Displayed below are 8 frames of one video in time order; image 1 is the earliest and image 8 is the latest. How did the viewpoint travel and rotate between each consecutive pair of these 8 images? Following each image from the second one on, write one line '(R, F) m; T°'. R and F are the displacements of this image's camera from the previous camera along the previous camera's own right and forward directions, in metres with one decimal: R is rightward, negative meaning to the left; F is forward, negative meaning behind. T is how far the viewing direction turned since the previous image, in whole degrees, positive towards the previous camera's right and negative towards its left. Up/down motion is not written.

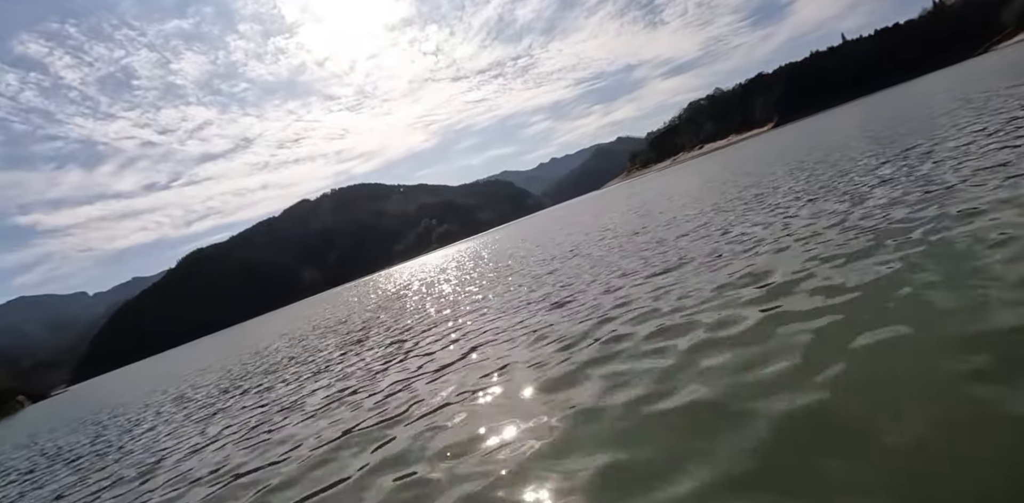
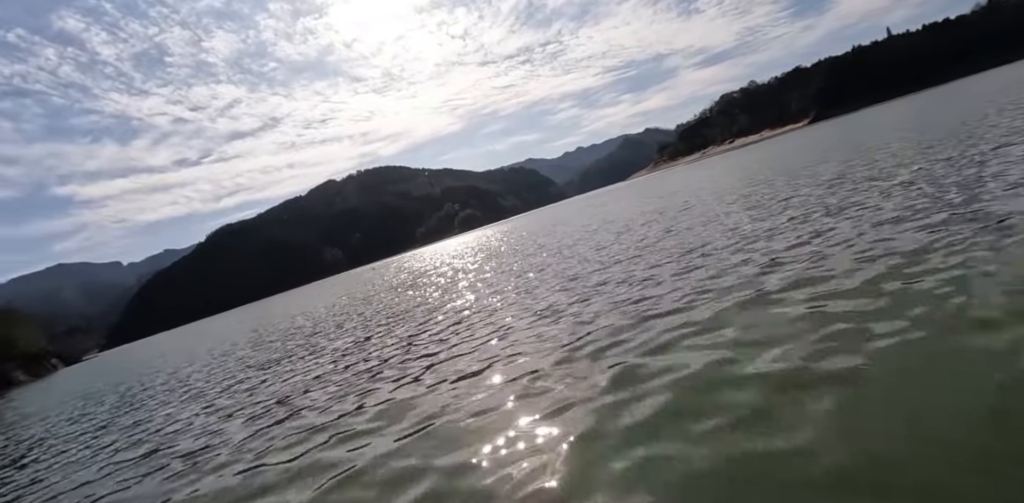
(-0.5, +0.5) m; -2°
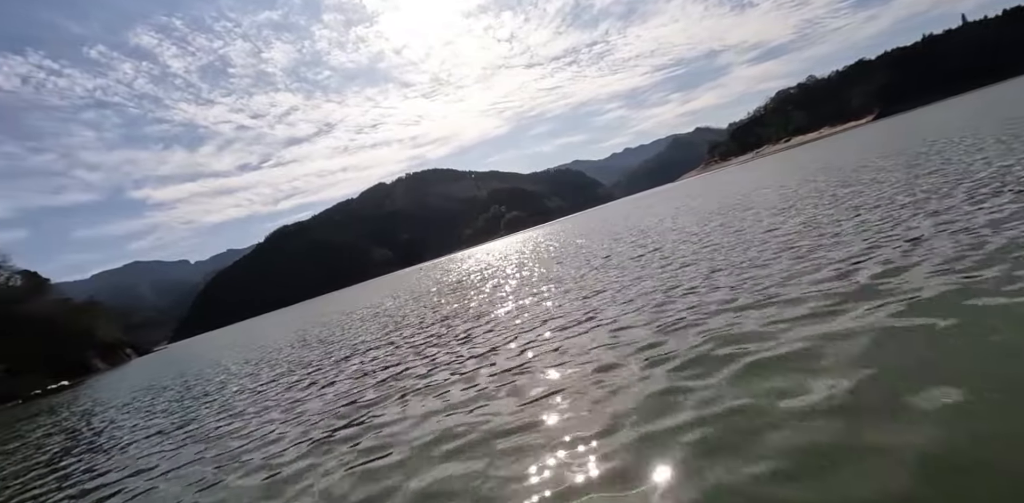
(-0.4, +0.2) m; -5°
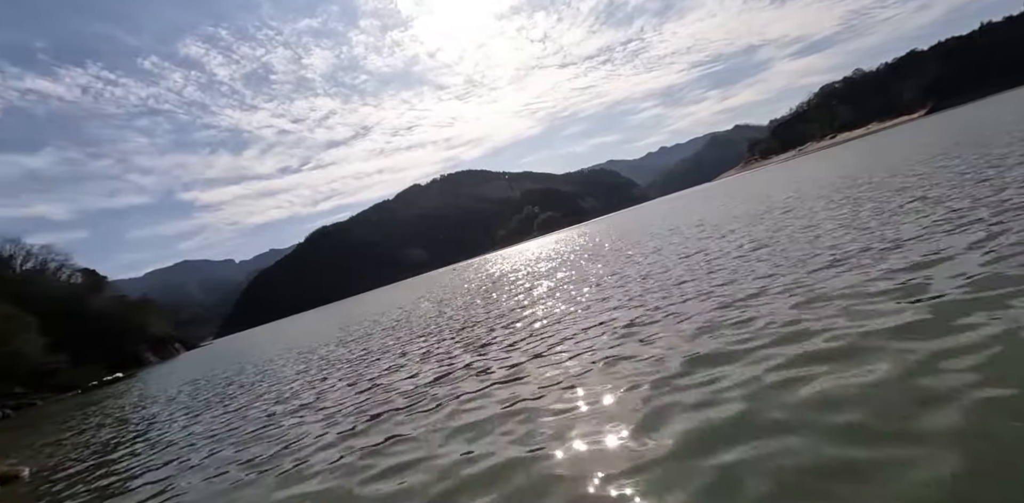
(-0.1, +0.1) m; -4°
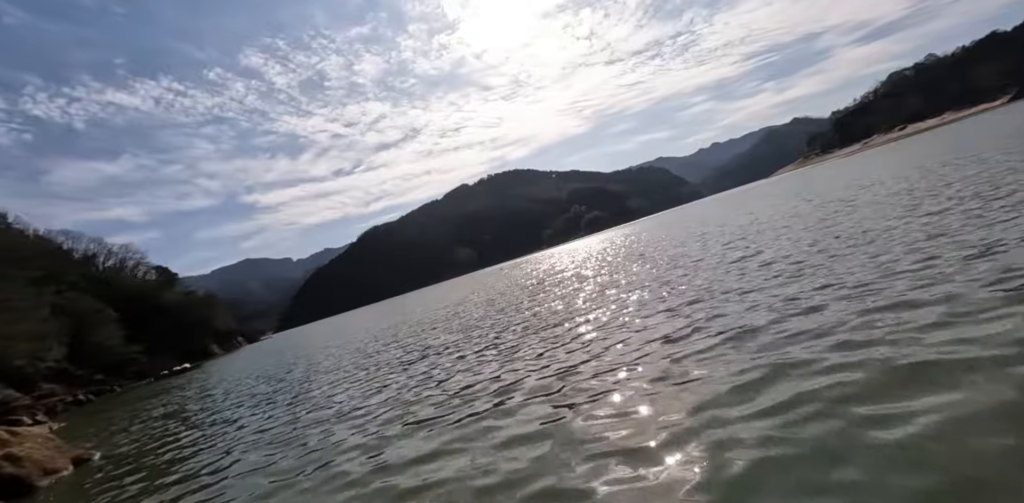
(-0.2, +0.2) m; -5°
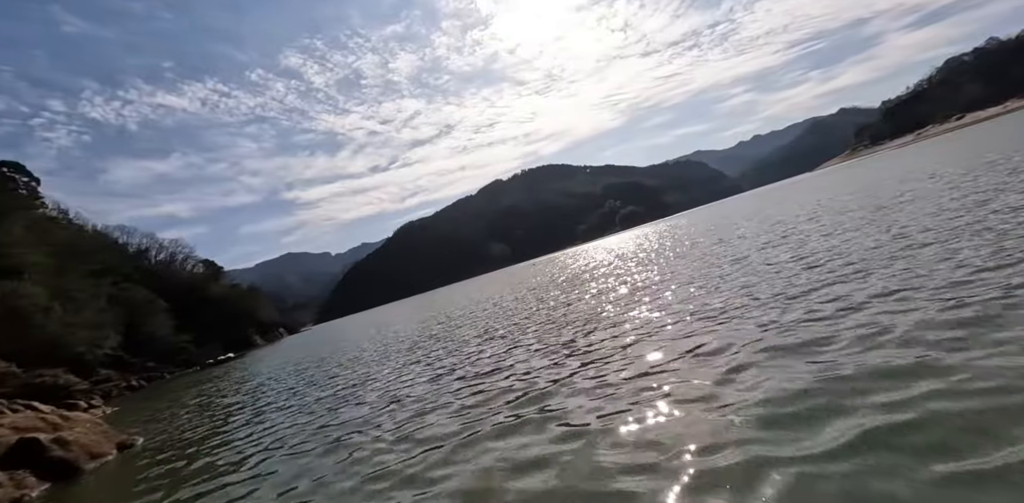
(-0.2, +0.2) m; -4°
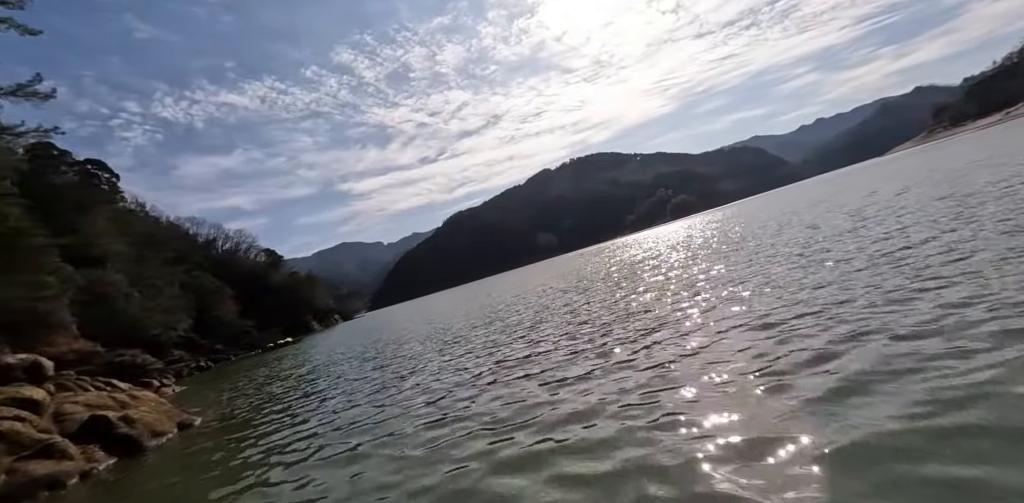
(-0.2, +0.3) m; -5°
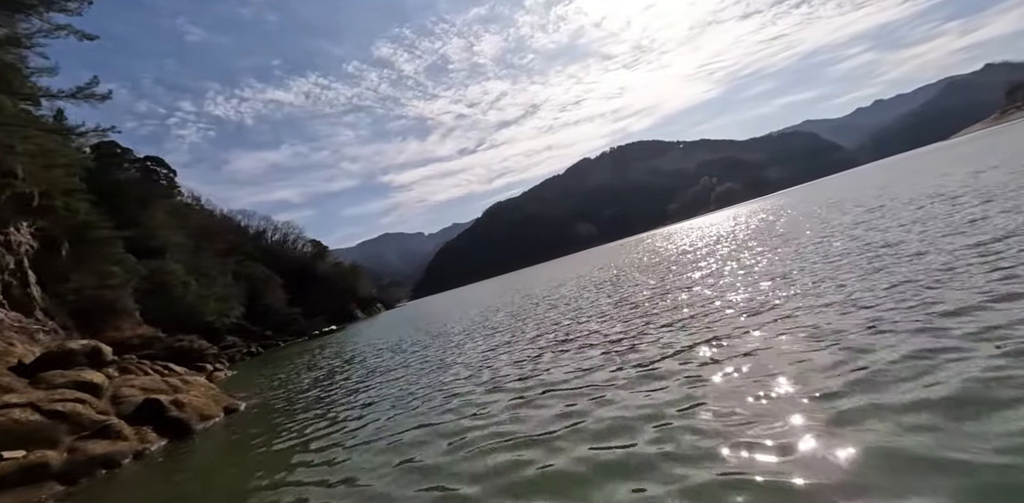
(-0.1, +0.2) m; -4°
